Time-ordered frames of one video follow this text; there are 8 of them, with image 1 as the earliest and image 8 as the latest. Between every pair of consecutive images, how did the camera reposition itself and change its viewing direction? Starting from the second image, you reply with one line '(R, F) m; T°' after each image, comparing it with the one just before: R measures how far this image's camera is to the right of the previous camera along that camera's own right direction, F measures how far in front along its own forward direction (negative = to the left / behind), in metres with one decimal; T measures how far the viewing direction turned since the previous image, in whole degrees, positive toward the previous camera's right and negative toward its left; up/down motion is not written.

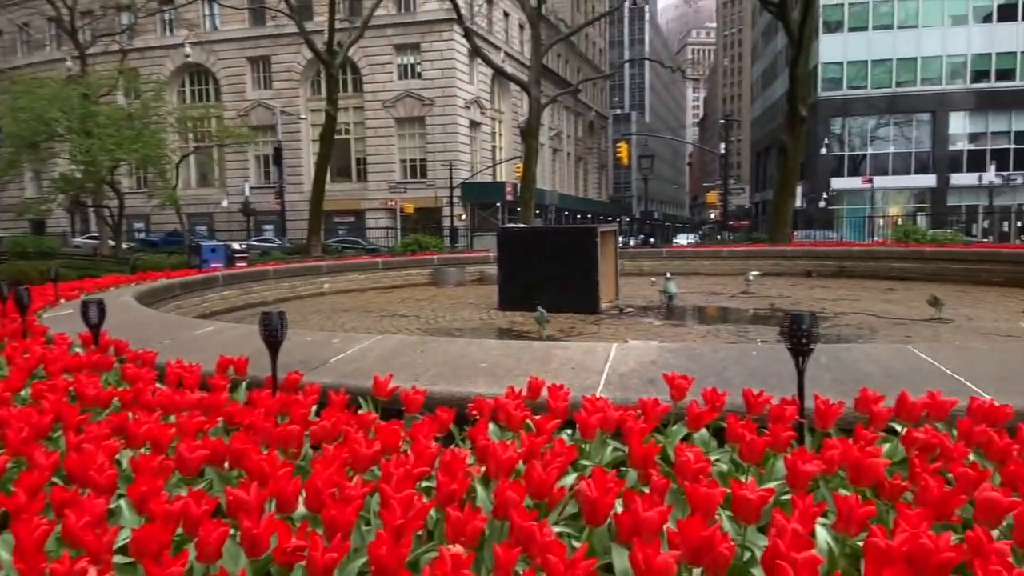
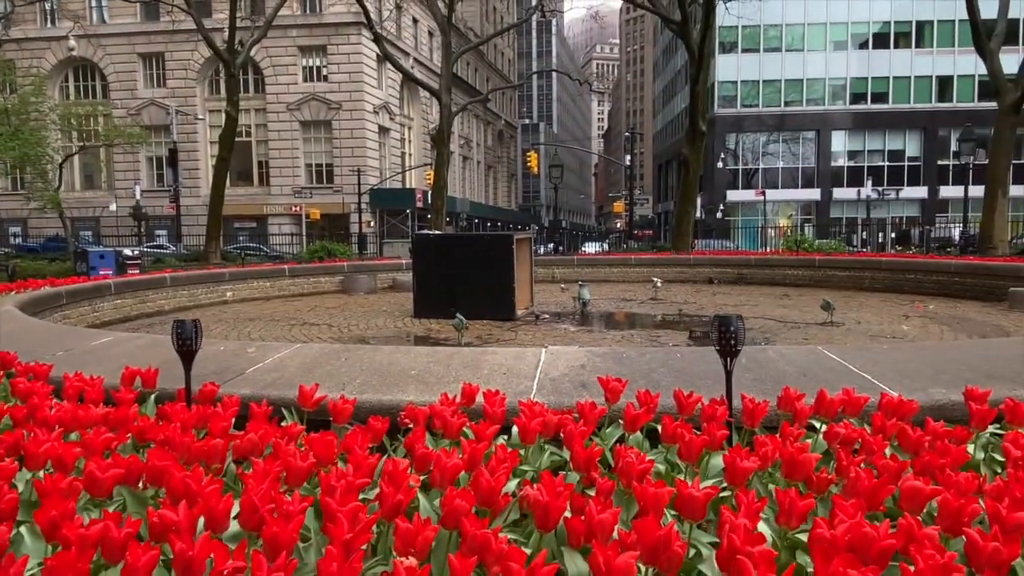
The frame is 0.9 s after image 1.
(-0.1, 0.0) m; +7°
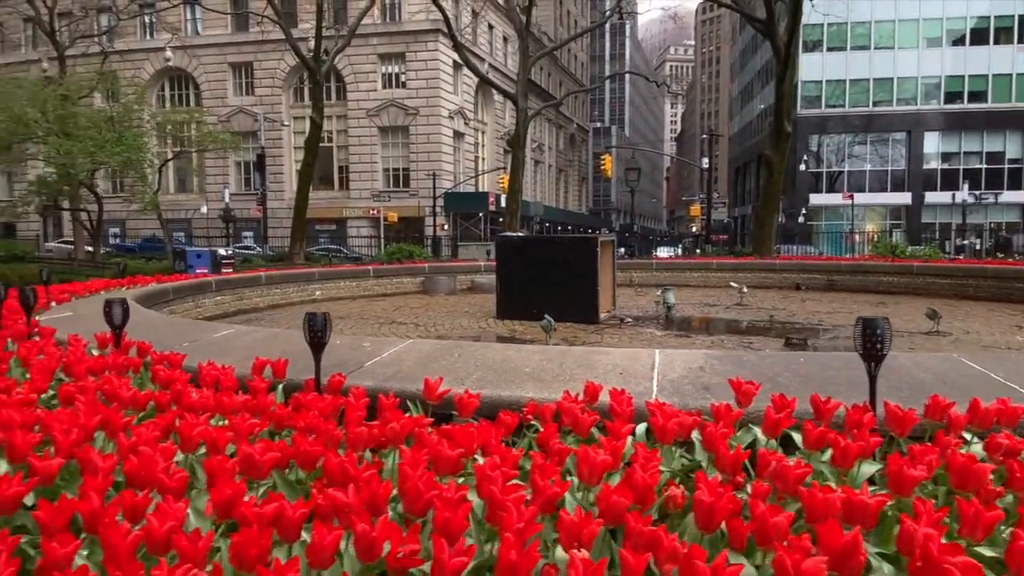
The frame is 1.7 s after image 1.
(-0.3, 0.0) m; -6°
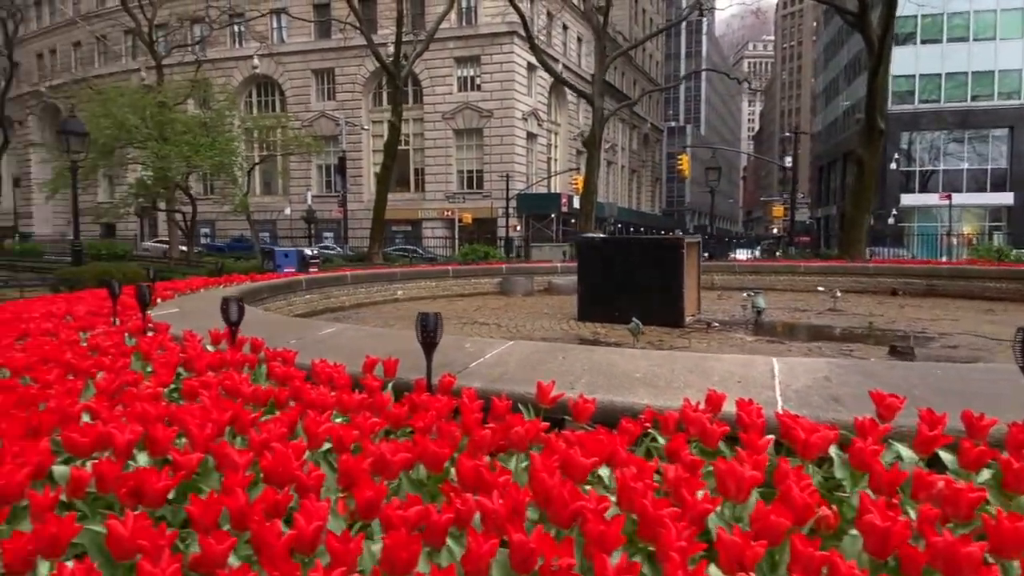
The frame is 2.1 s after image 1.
(-0.2, +0.1) m; -6°
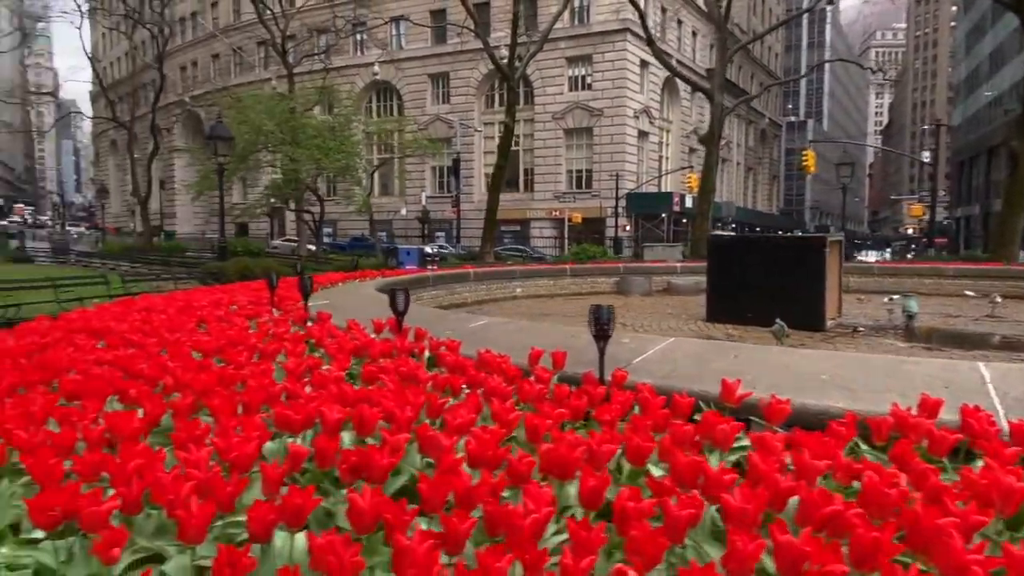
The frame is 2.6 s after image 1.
(-0.4, 0.0) m; -8°
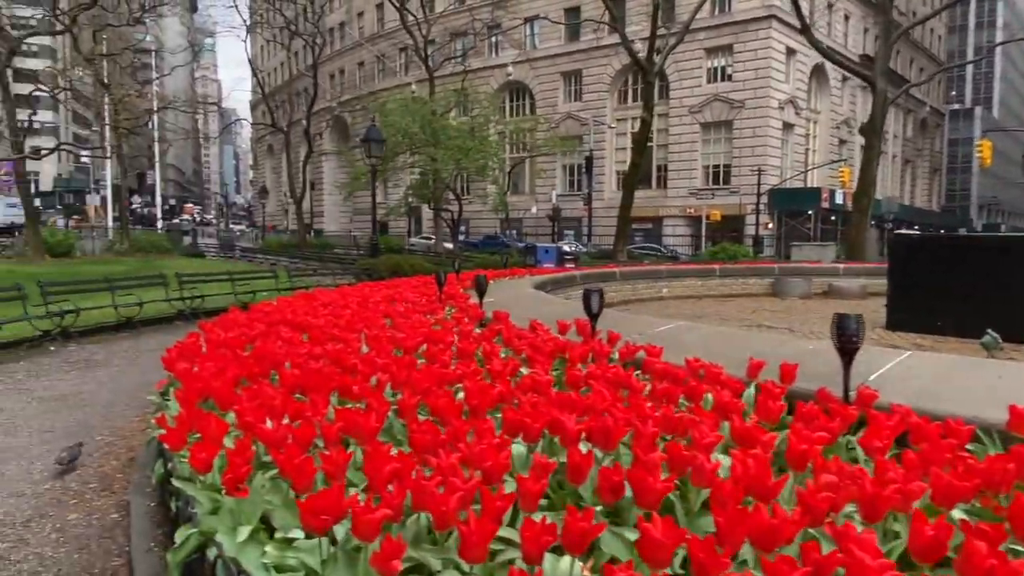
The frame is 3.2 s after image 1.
(-0.5, +0.2) m; -10°
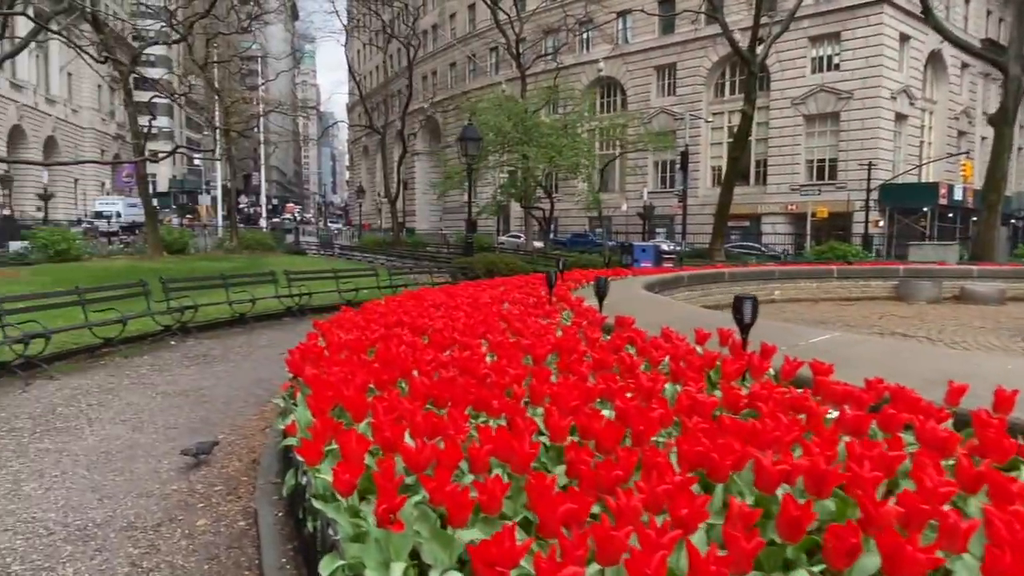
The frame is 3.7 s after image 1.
(-0.3, +0.3) m; -7°
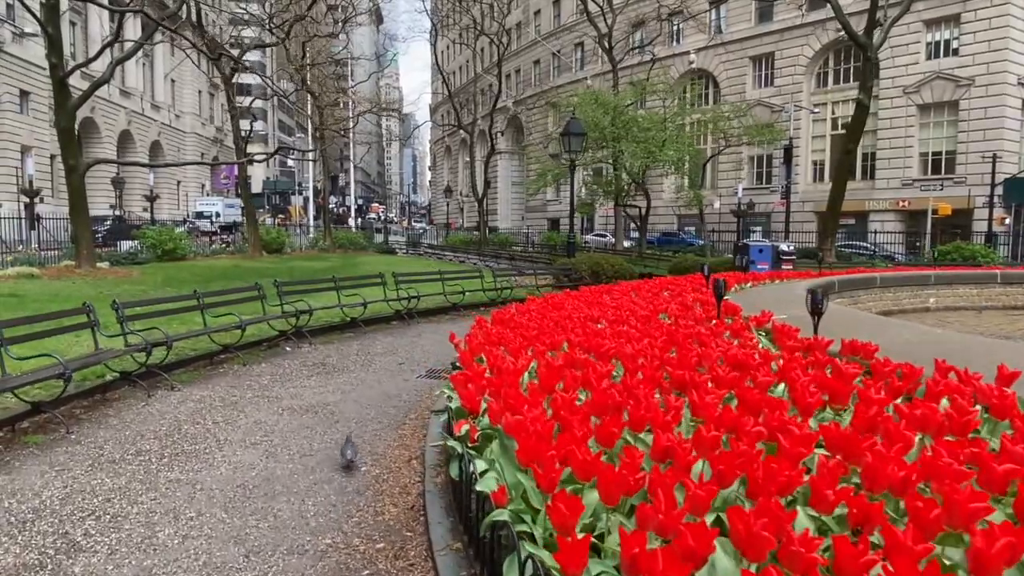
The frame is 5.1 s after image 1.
(-0.9, +1.0) m; -6°
